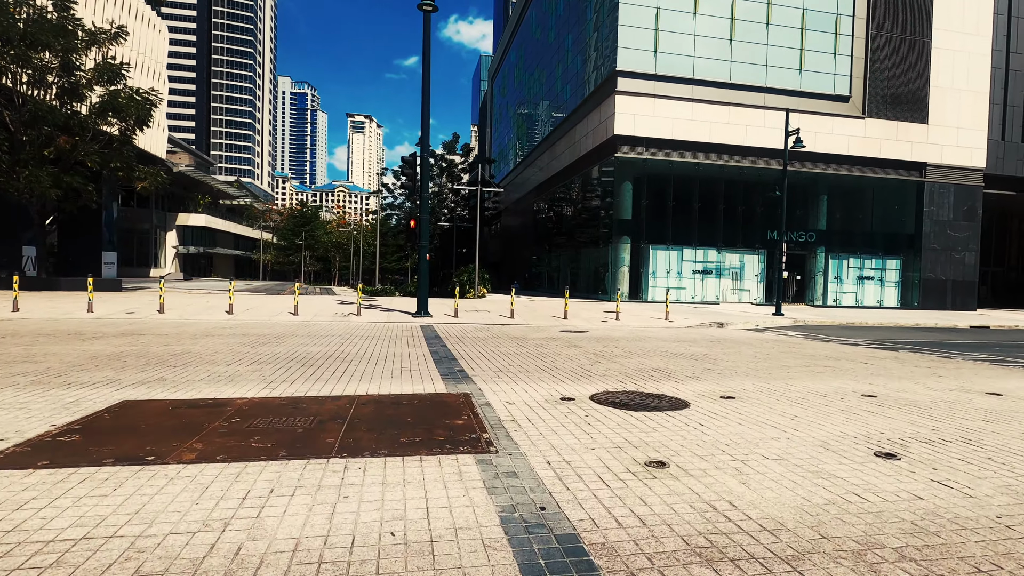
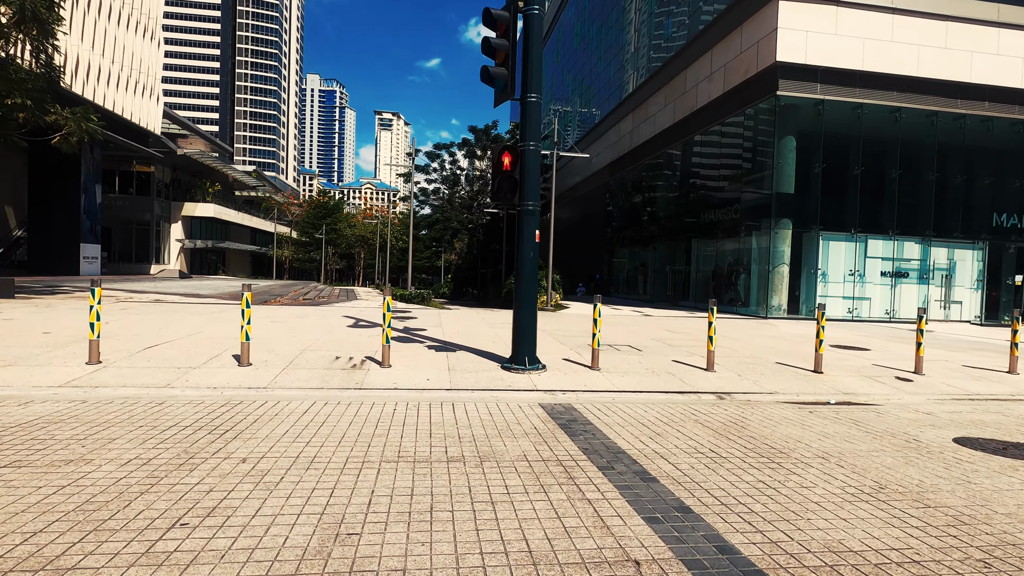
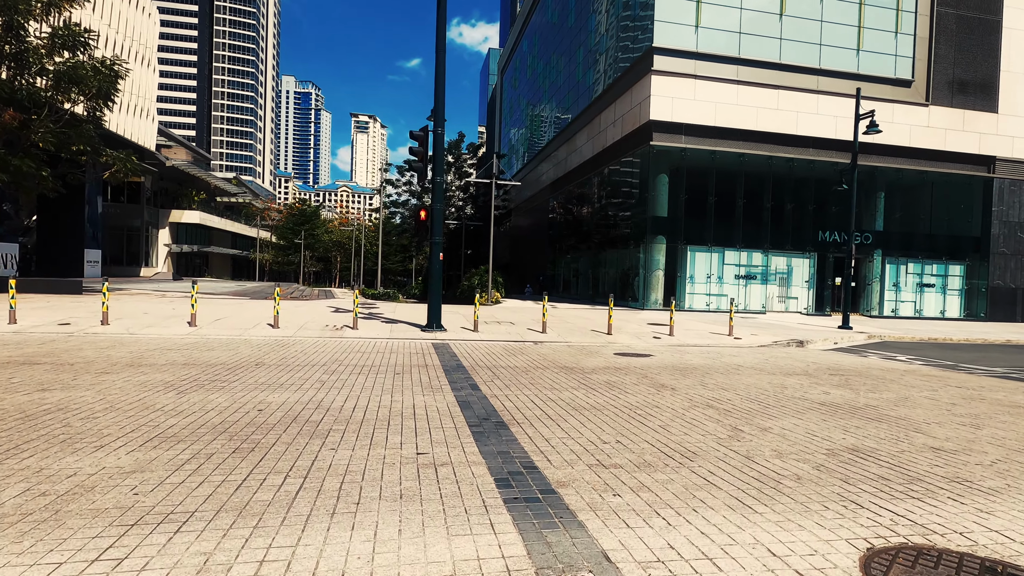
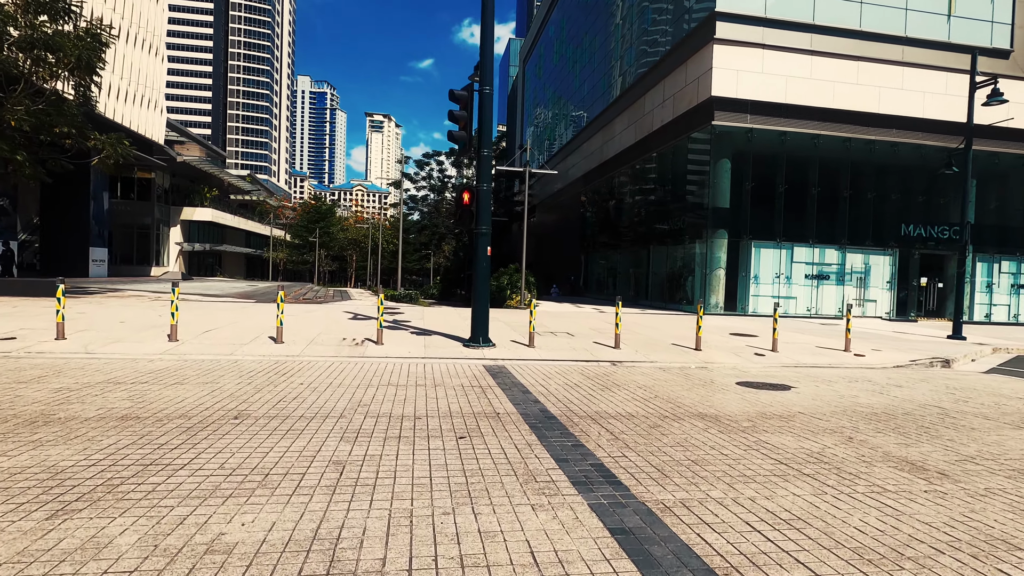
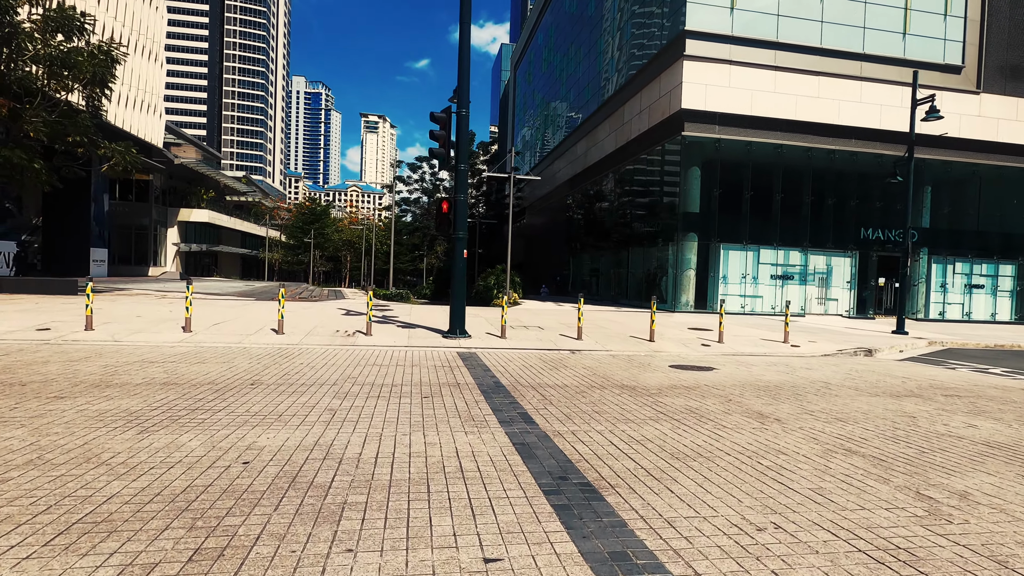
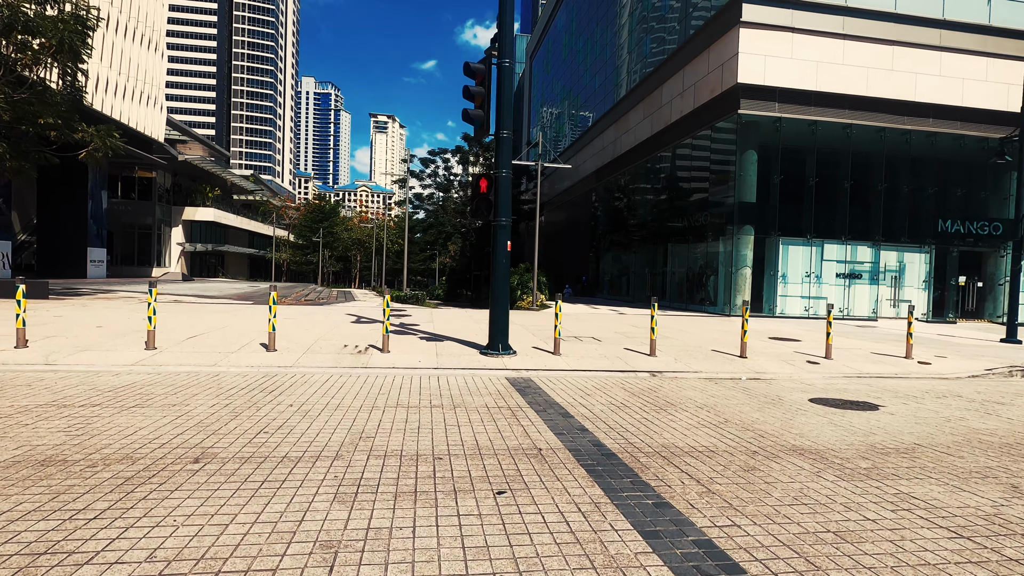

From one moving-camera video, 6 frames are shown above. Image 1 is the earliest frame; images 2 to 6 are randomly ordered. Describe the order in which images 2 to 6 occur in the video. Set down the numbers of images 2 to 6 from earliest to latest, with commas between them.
3, 5, 4, 6, 2
